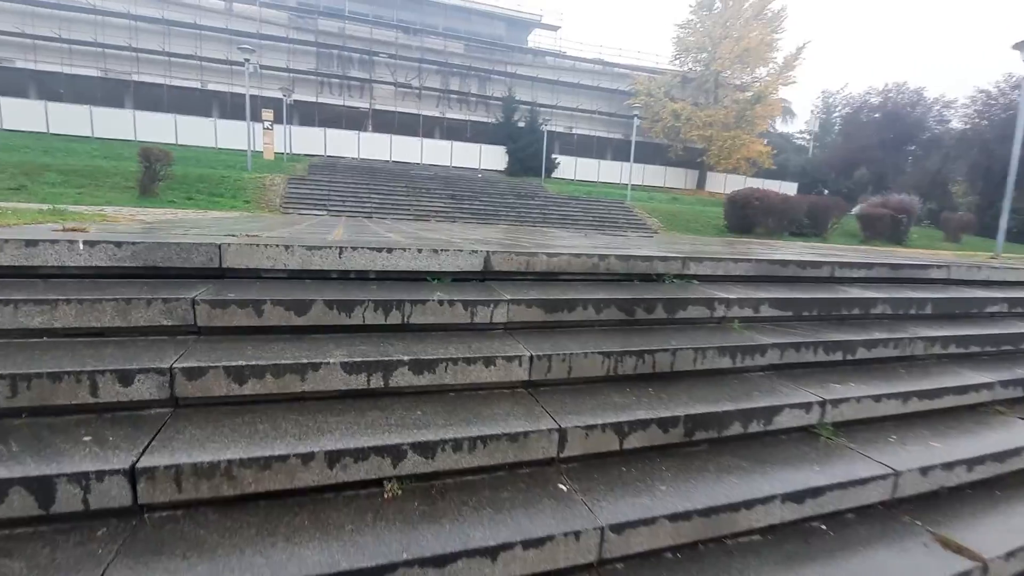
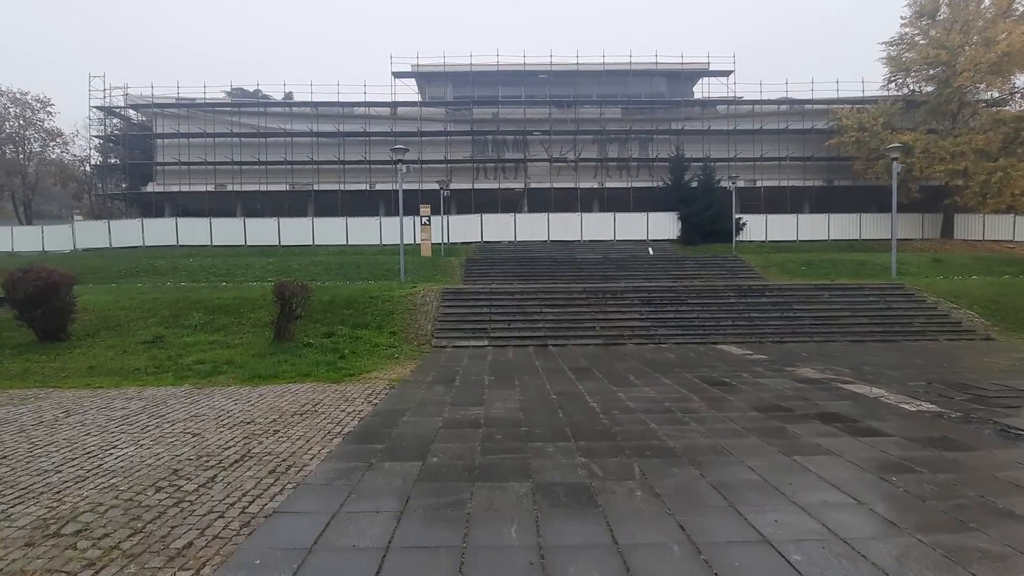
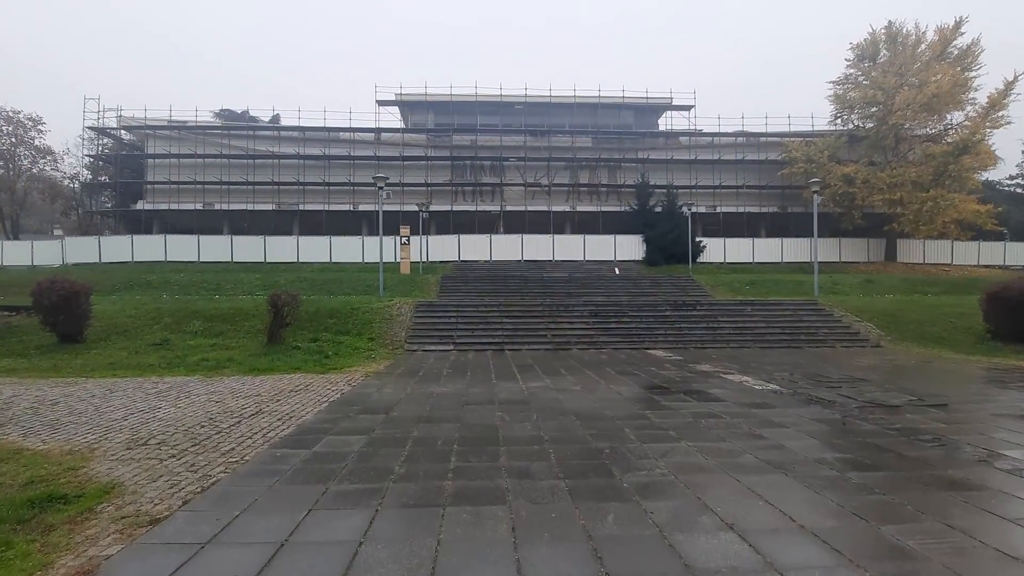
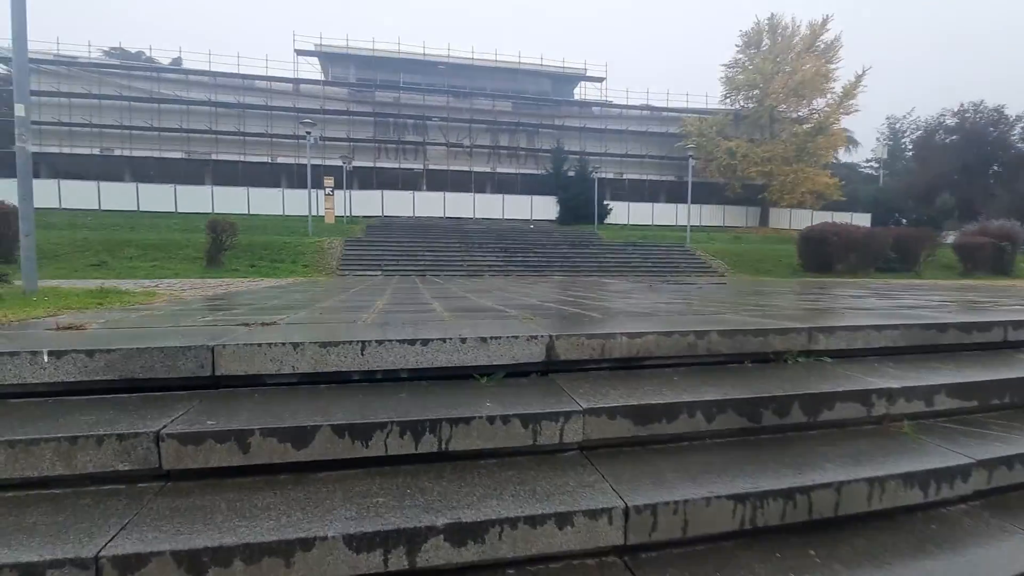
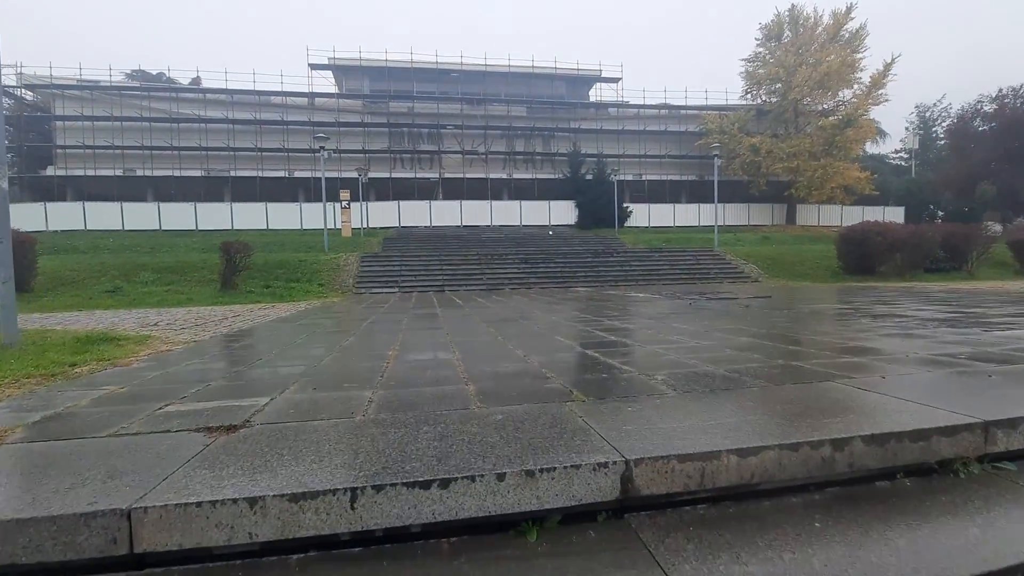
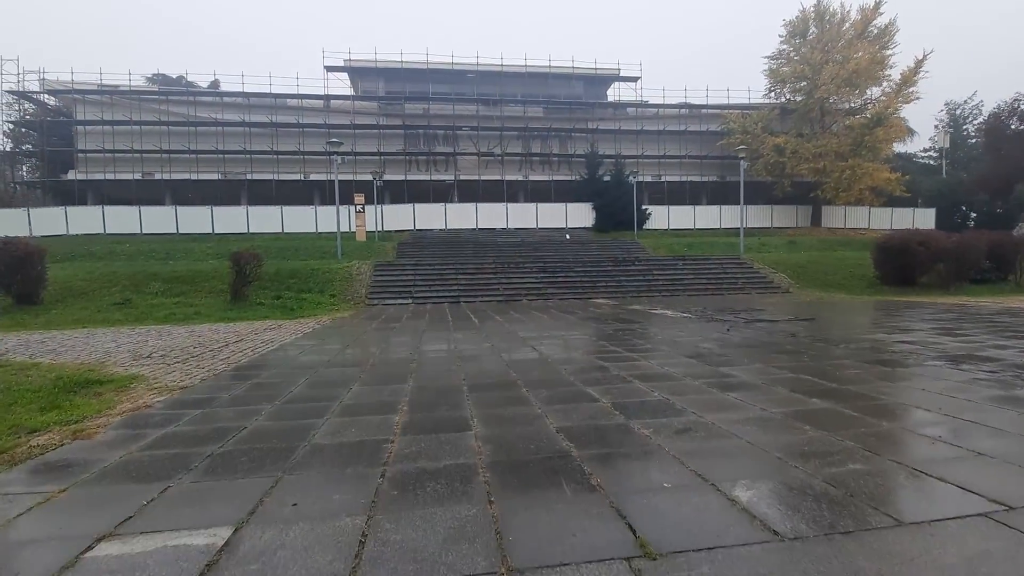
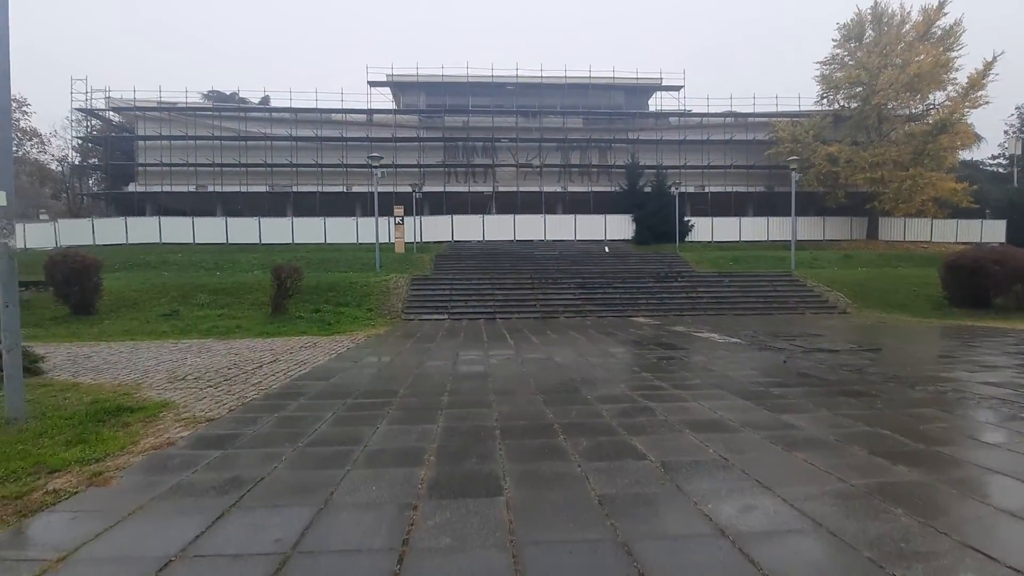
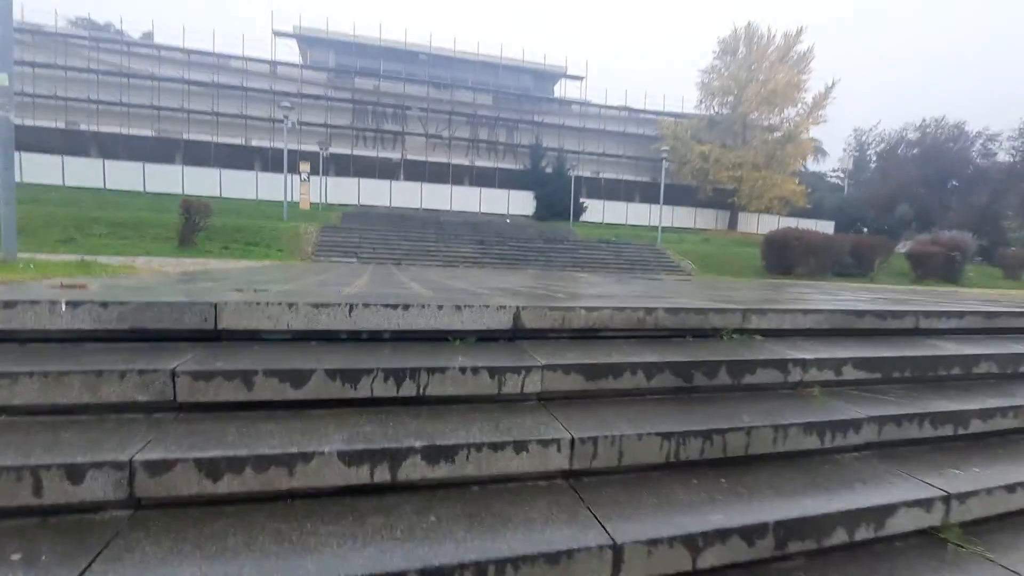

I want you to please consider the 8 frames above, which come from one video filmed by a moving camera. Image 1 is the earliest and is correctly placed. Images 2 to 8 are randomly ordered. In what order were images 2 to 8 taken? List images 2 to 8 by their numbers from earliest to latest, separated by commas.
8, 4, 5, 6, 7, 3, 2
